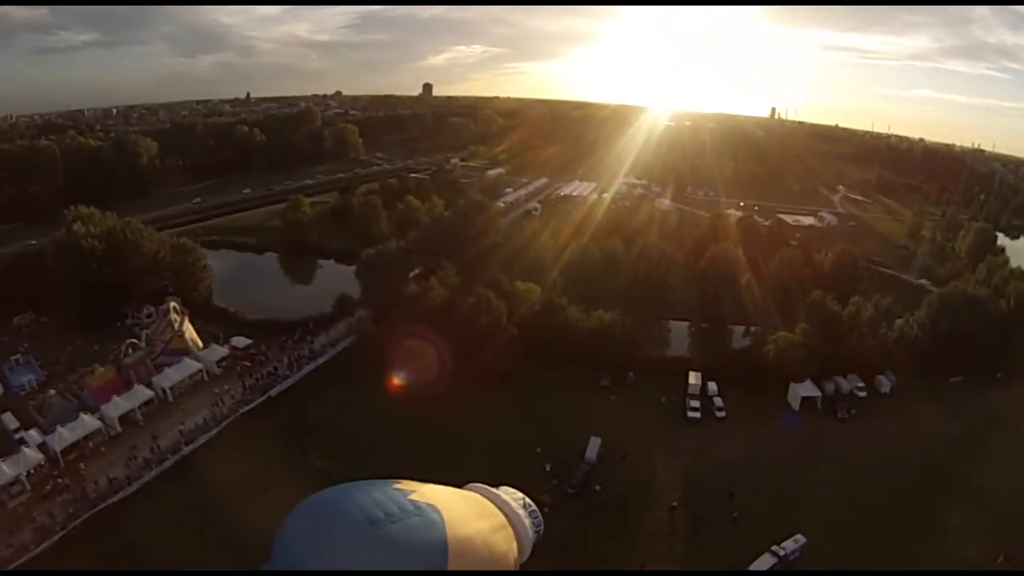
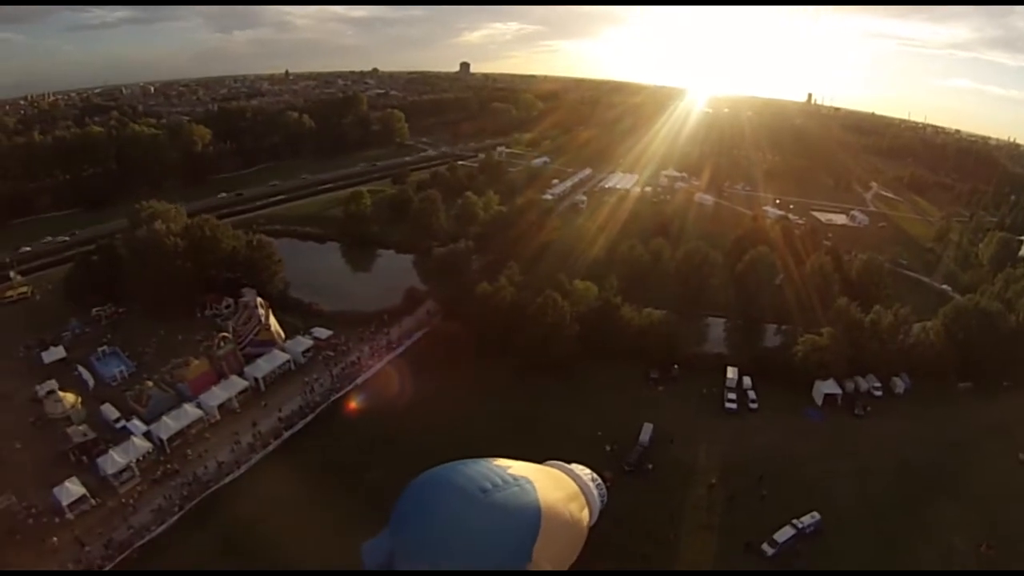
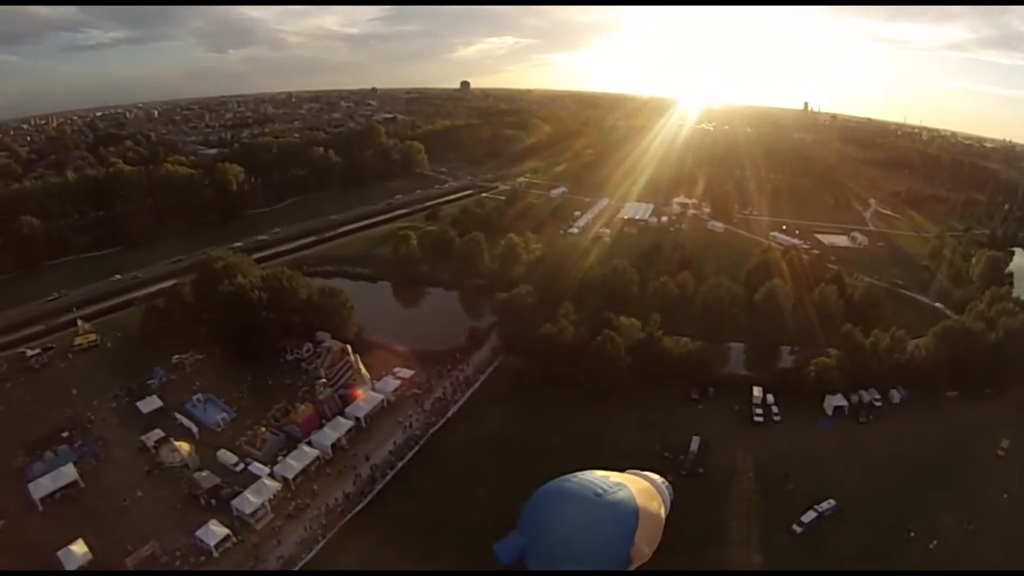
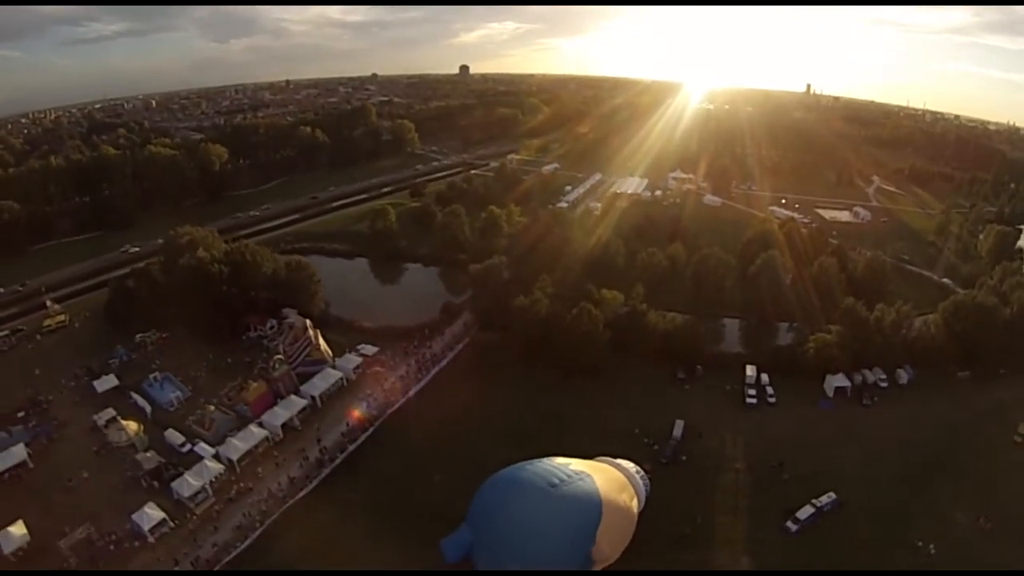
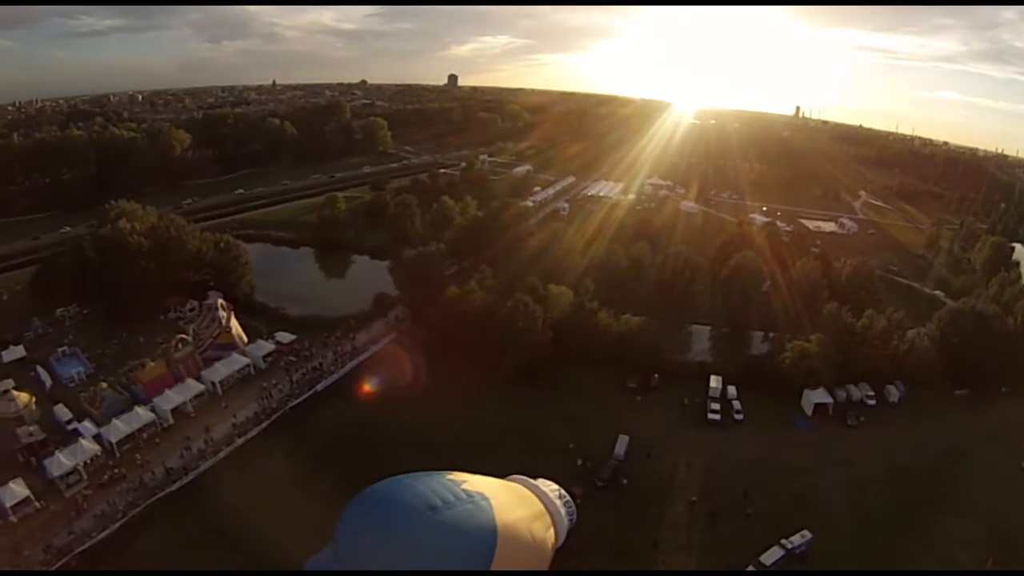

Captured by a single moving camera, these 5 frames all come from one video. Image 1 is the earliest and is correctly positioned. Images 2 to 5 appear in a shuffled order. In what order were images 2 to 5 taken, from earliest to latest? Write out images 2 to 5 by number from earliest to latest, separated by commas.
5, 2, 4, 3
